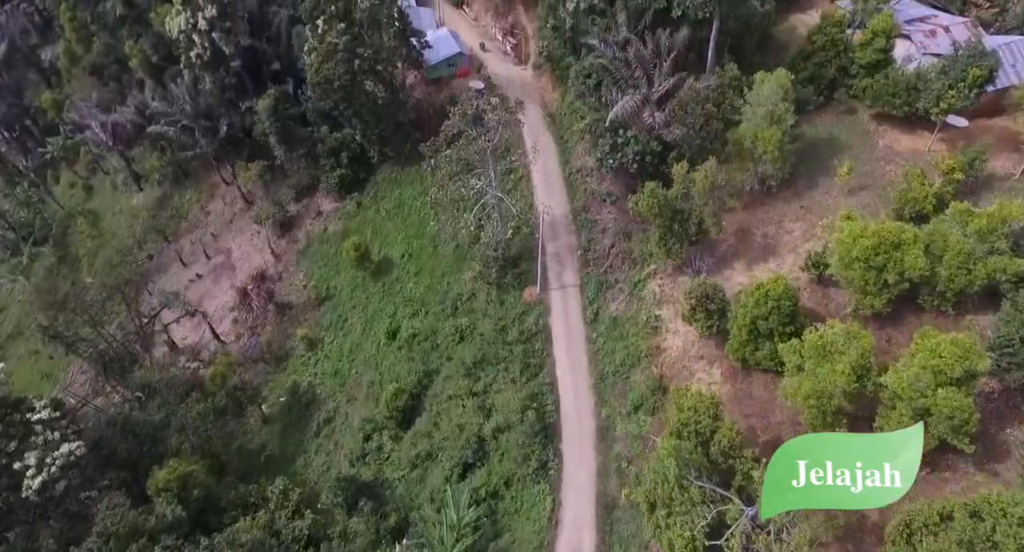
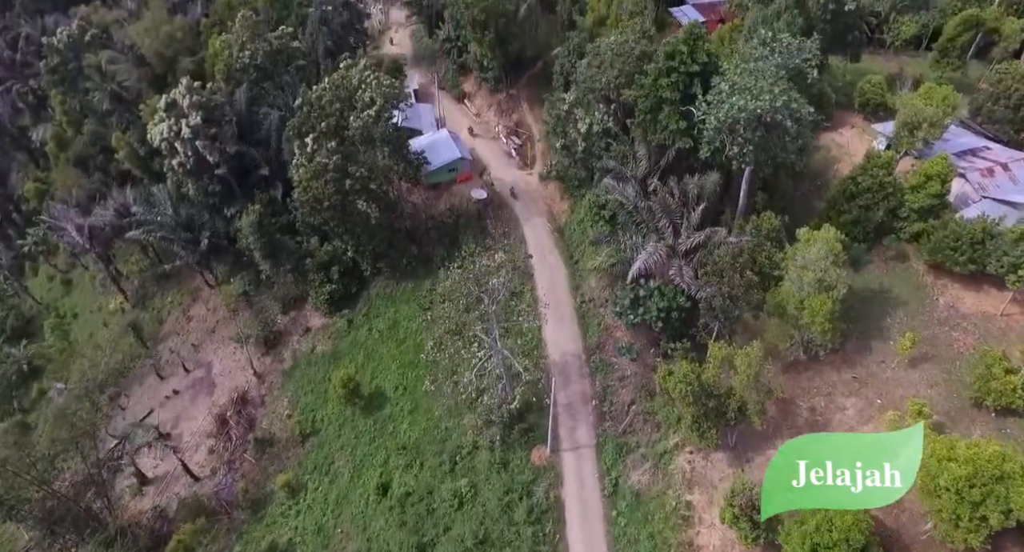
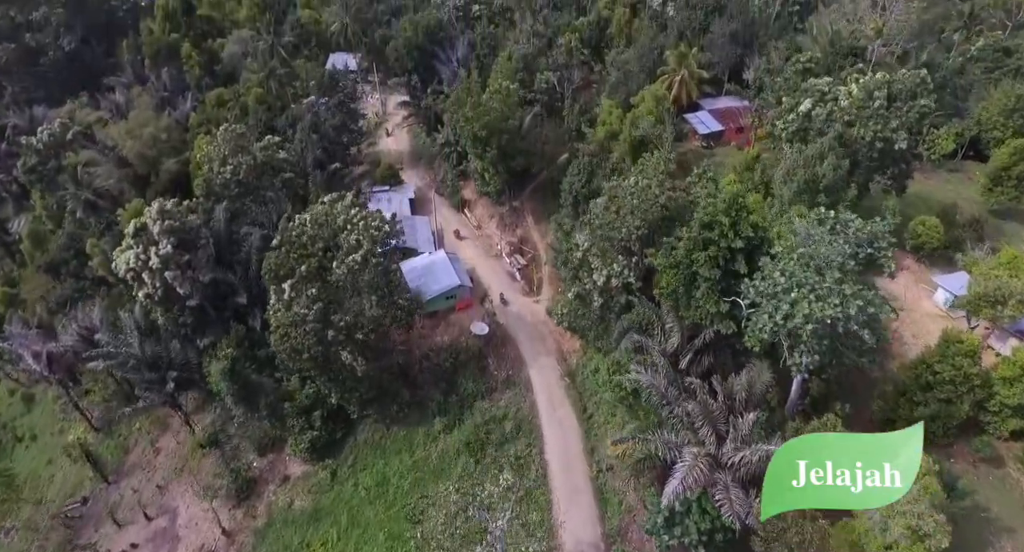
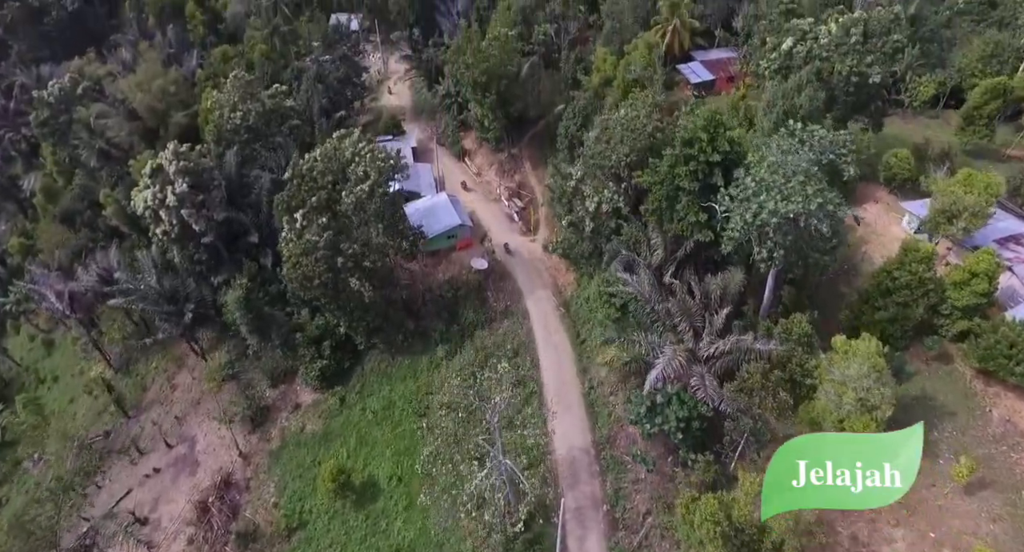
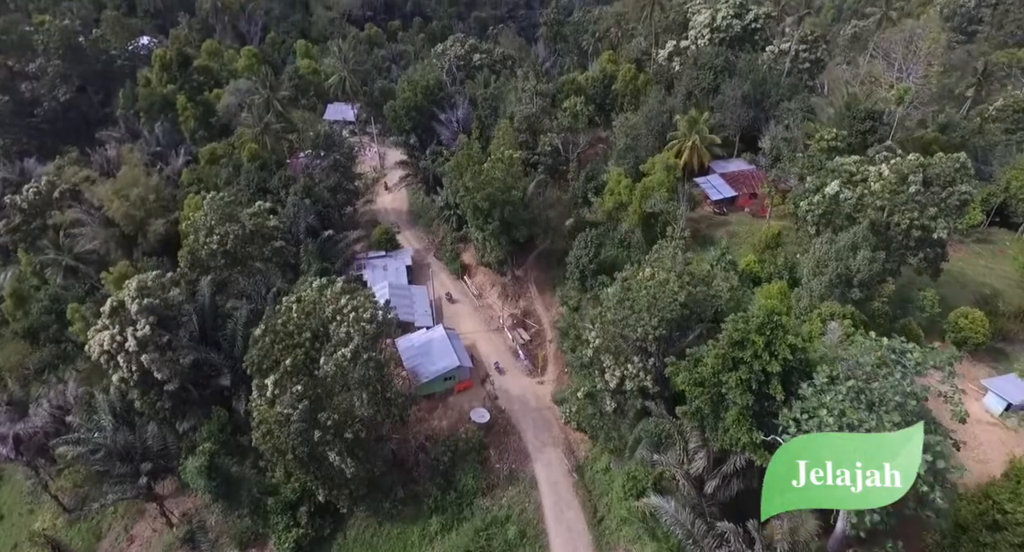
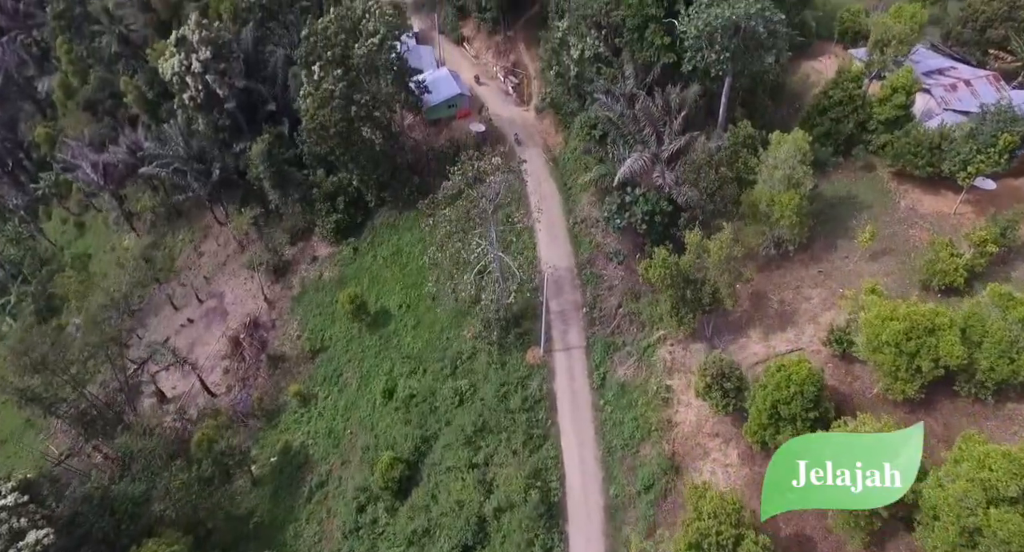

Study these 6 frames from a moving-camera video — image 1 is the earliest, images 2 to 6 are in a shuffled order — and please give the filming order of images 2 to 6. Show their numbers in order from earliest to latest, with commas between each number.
6, 2, 4, 3, 5
